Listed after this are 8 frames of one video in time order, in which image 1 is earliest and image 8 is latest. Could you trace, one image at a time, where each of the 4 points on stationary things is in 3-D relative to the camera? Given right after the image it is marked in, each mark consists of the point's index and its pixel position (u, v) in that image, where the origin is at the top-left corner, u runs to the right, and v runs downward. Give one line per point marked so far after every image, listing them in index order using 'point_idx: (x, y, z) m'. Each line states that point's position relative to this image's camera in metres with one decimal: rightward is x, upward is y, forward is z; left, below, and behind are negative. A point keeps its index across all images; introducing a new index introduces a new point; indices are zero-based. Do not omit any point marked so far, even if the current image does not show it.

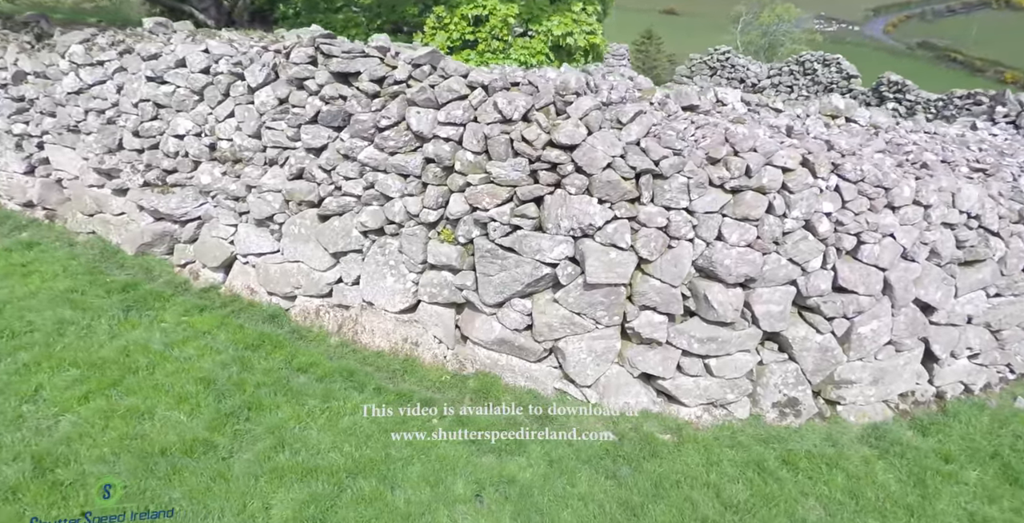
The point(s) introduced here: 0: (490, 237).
0: (-0.1, +0.1, +4.1) m
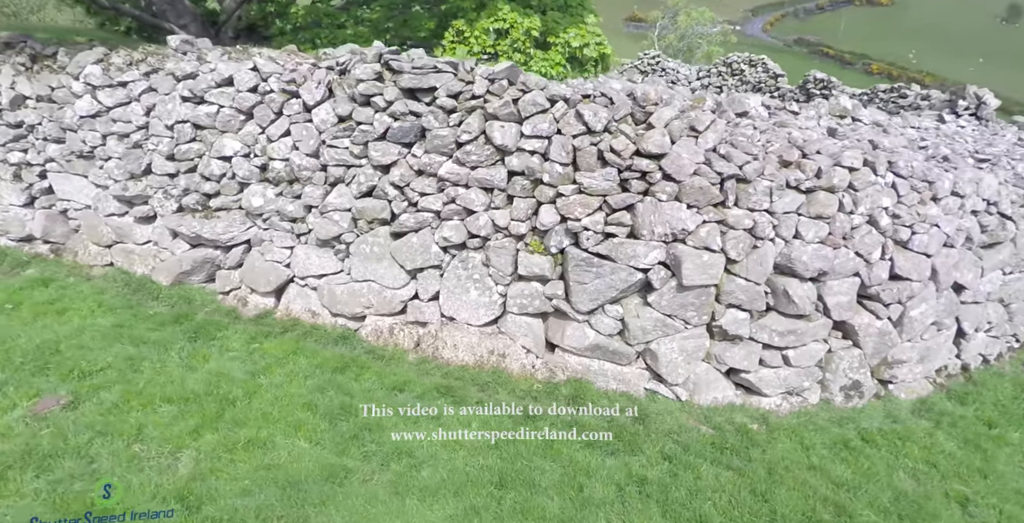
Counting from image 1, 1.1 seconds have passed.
0: (+0.5, +0.1, +4.2) m
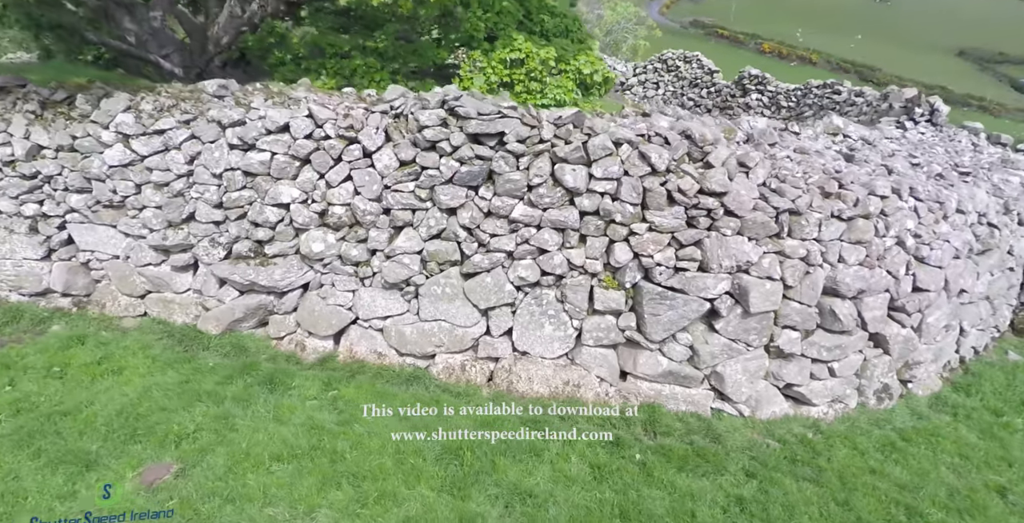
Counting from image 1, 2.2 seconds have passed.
0: (+1.1, -0.1, +4.5) m
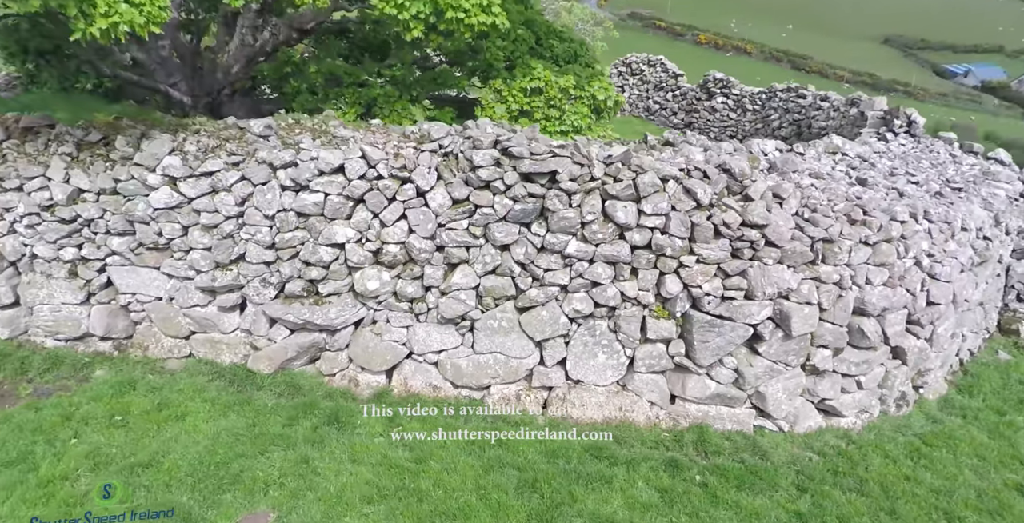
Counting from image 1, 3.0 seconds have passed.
0: (+1.5, -0.4, +4.8) m
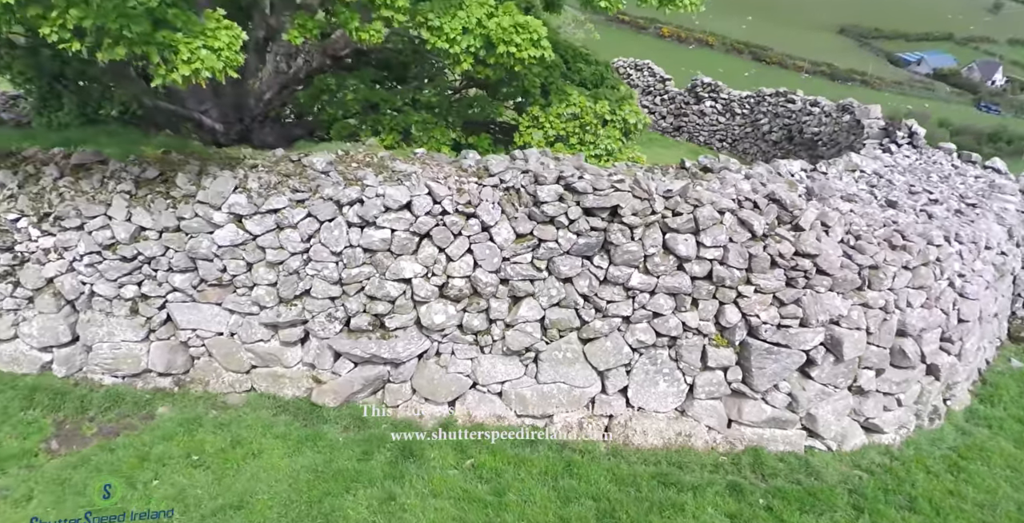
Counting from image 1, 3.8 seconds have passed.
0: (+2.1, -0.6, +5.0) m
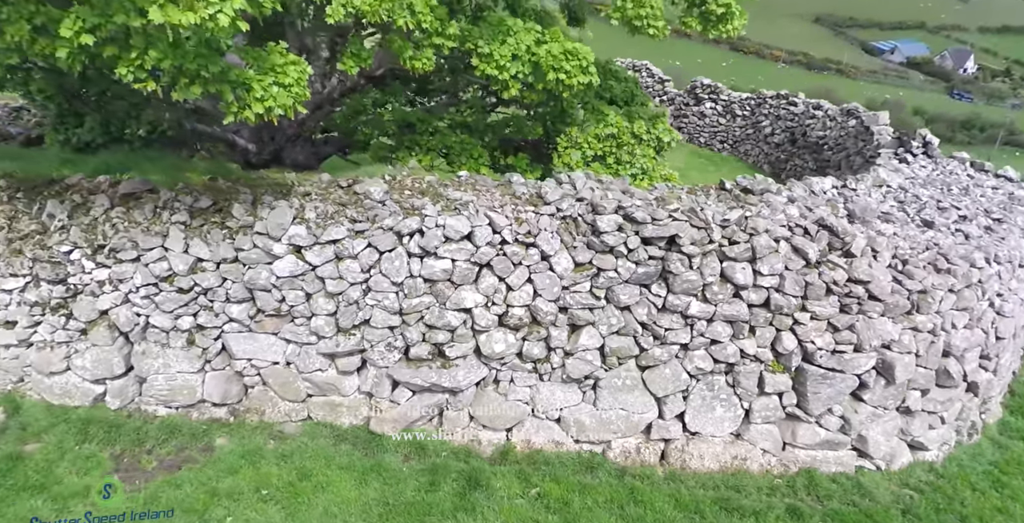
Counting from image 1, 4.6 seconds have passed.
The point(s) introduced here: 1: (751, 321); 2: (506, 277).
0: (+2.6, -0.8, +5.1) m
1: (+2.0, -0.5, +5.1) m
2: (-0.1, -0.1, +5.0) m
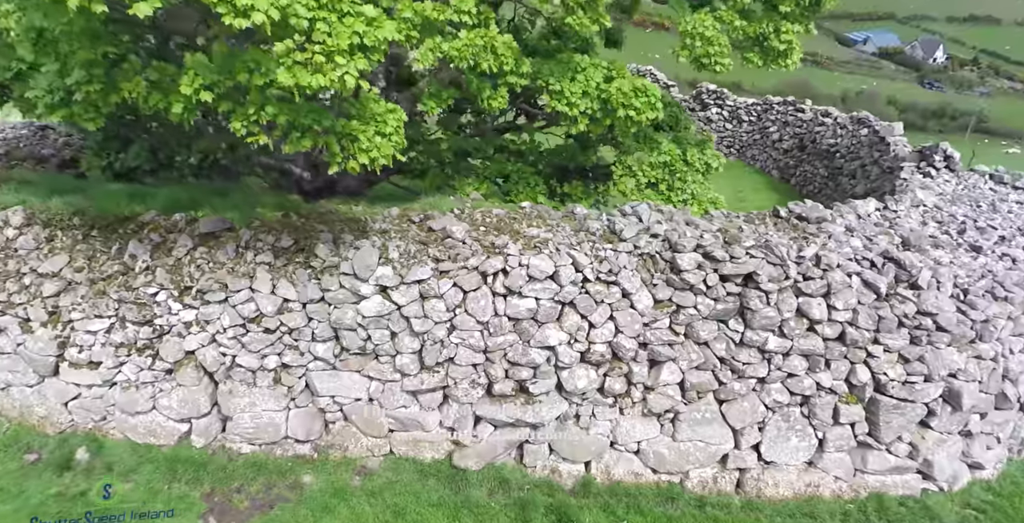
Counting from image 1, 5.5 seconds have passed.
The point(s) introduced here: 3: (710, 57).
0: (+3.3, -1.1, +5.2) m
1: (+2.7, -0.8, +5.2) m
2: (+0.6, -0.5, +5.1) m
3: (+1.9, +1.9, +5.7) m
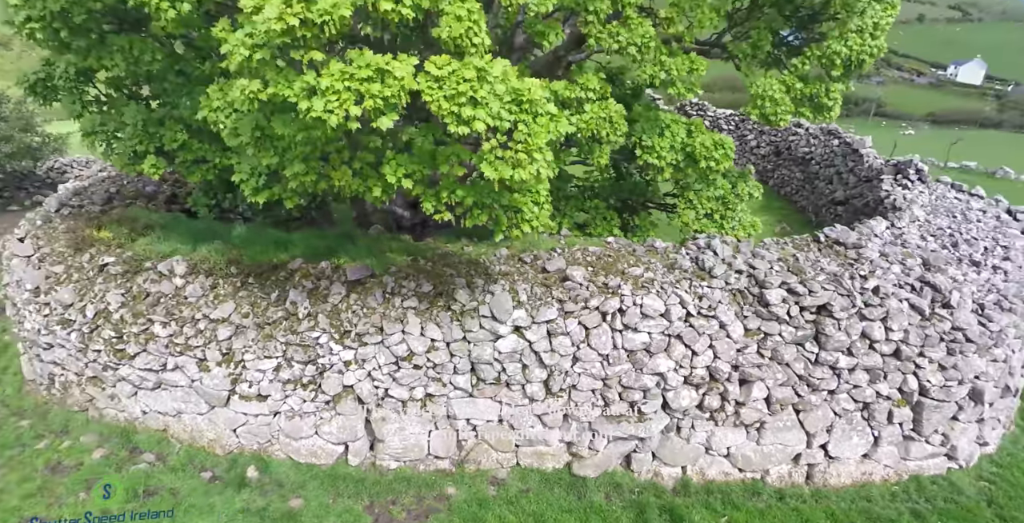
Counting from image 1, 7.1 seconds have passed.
0: (+4.4, -1.4, +6.3) m
1: (+3.8, -1.1, +6.3) m
2: (+1.8, -0.8, +6.1) m
3: (+2.9, +1.6, +6.6) m
